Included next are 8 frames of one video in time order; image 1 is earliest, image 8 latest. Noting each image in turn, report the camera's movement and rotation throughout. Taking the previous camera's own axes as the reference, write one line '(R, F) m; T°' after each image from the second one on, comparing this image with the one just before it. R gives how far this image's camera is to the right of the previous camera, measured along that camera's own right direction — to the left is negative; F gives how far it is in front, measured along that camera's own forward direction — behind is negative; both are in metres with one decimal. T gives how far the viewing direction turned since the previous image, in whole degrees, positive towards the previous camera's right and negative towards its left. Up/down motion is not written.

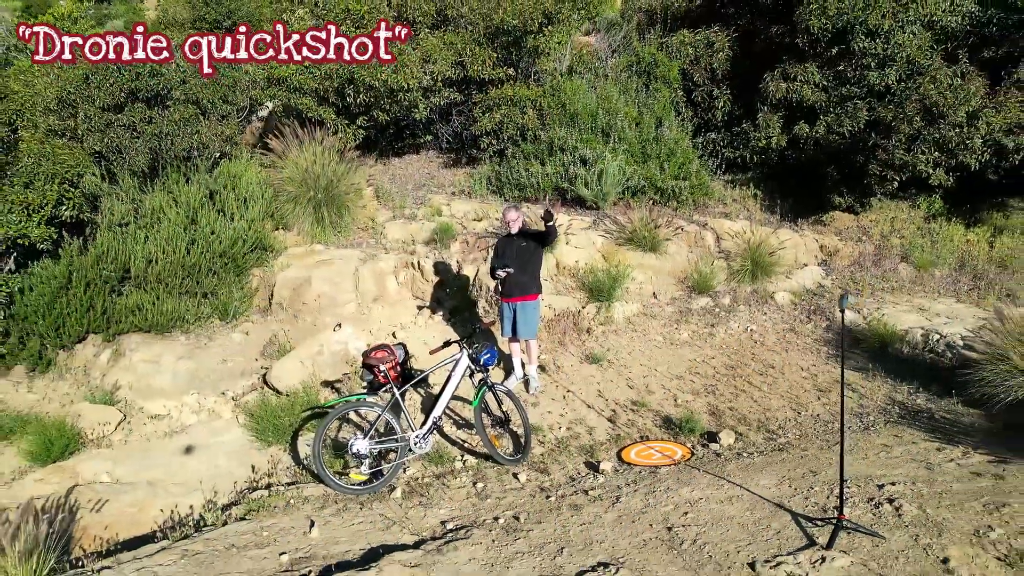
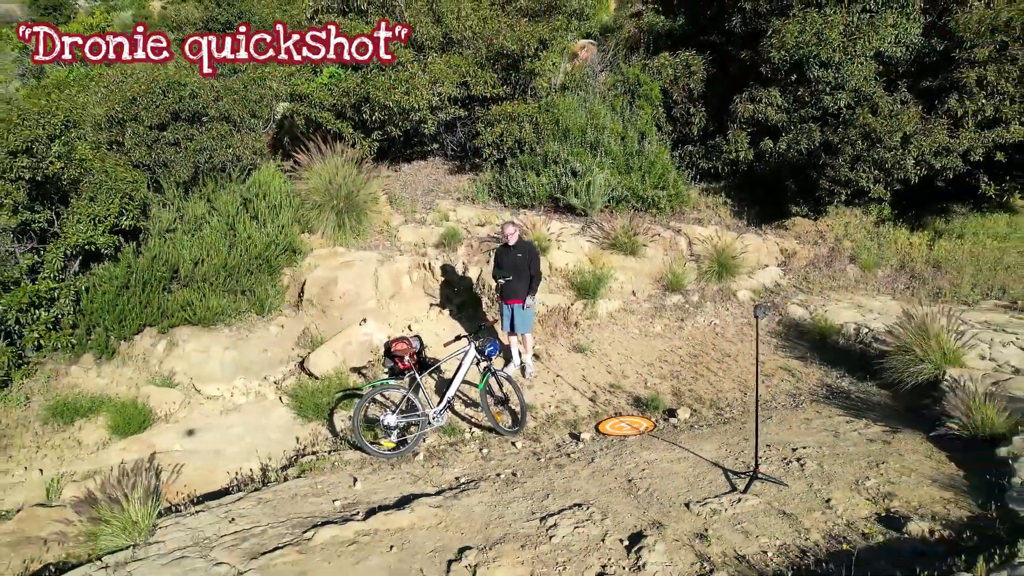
(0.0, -1.0) m; 0°
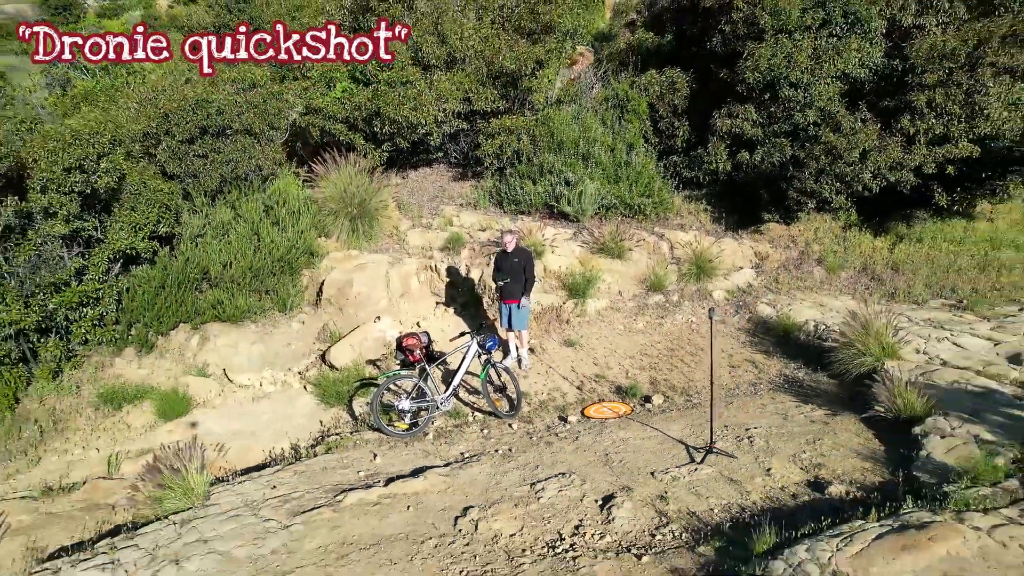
(0.0, -0.8) m; 0°
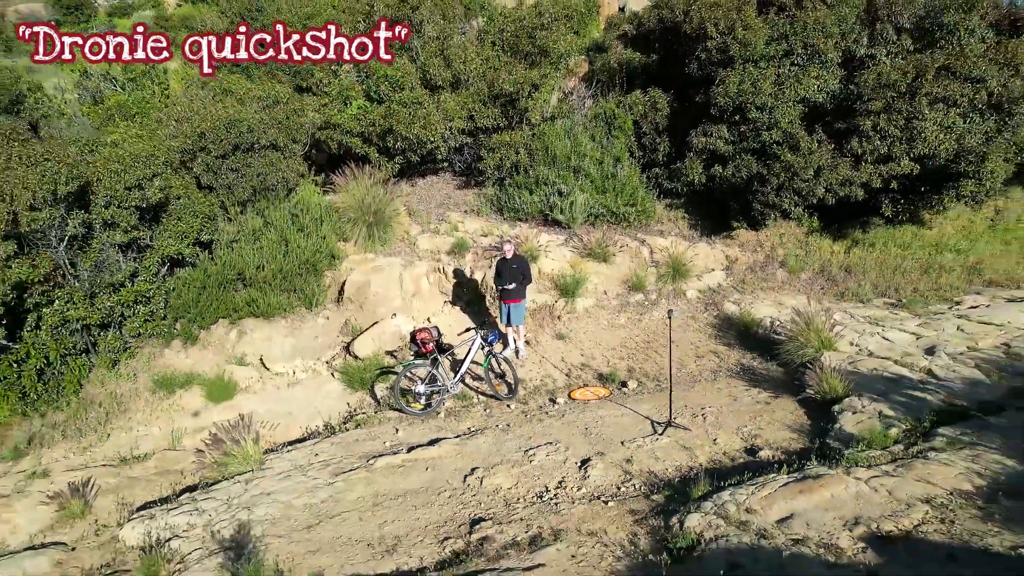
(0.0, -1.1) m; 0°
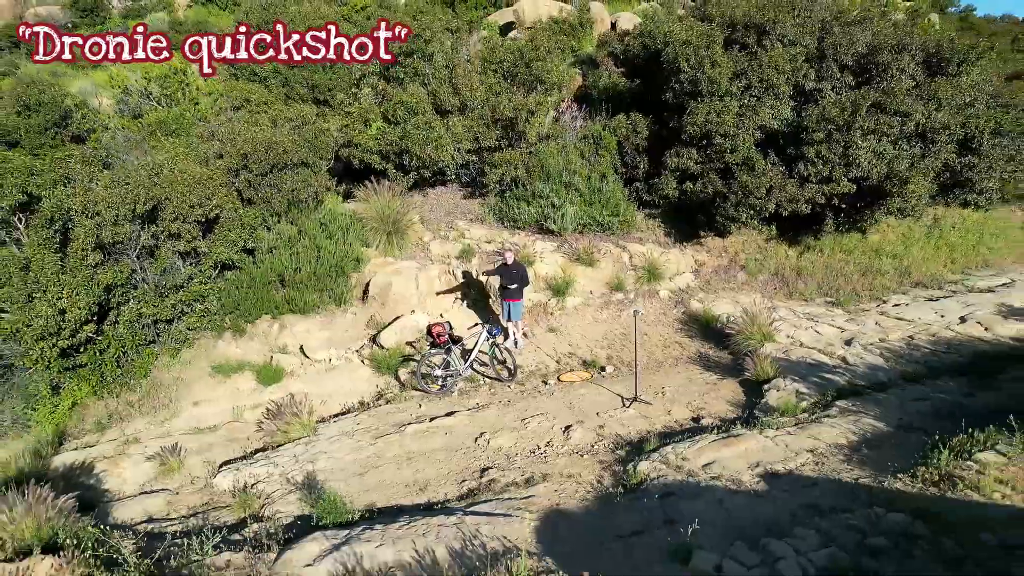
(0.0, -1.6) m; 0°
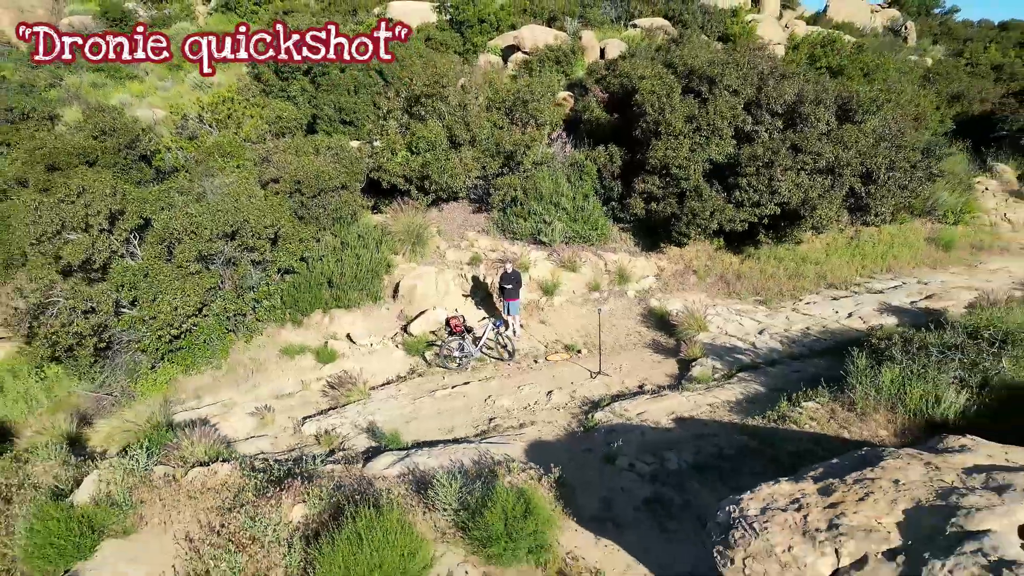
(0.0, -2.9) m; 0°
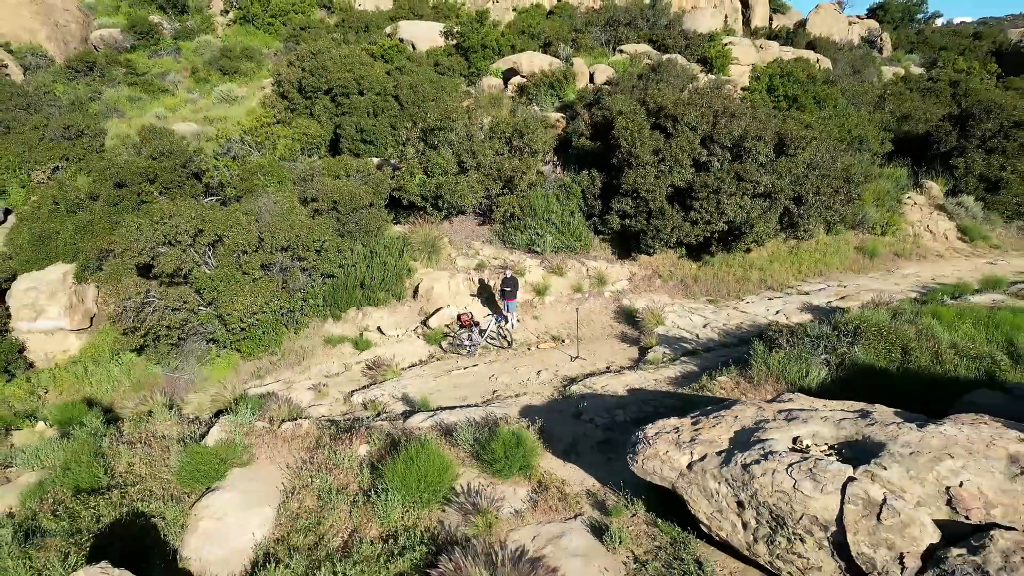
(+0.1, -3.1) m; 0°
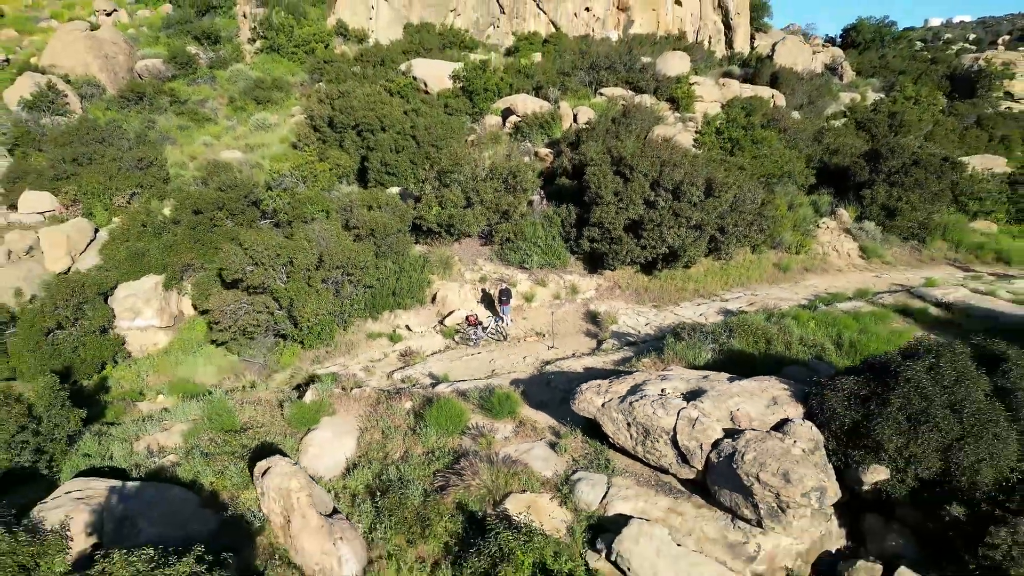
(+0.2, -5.5) m; 0°
